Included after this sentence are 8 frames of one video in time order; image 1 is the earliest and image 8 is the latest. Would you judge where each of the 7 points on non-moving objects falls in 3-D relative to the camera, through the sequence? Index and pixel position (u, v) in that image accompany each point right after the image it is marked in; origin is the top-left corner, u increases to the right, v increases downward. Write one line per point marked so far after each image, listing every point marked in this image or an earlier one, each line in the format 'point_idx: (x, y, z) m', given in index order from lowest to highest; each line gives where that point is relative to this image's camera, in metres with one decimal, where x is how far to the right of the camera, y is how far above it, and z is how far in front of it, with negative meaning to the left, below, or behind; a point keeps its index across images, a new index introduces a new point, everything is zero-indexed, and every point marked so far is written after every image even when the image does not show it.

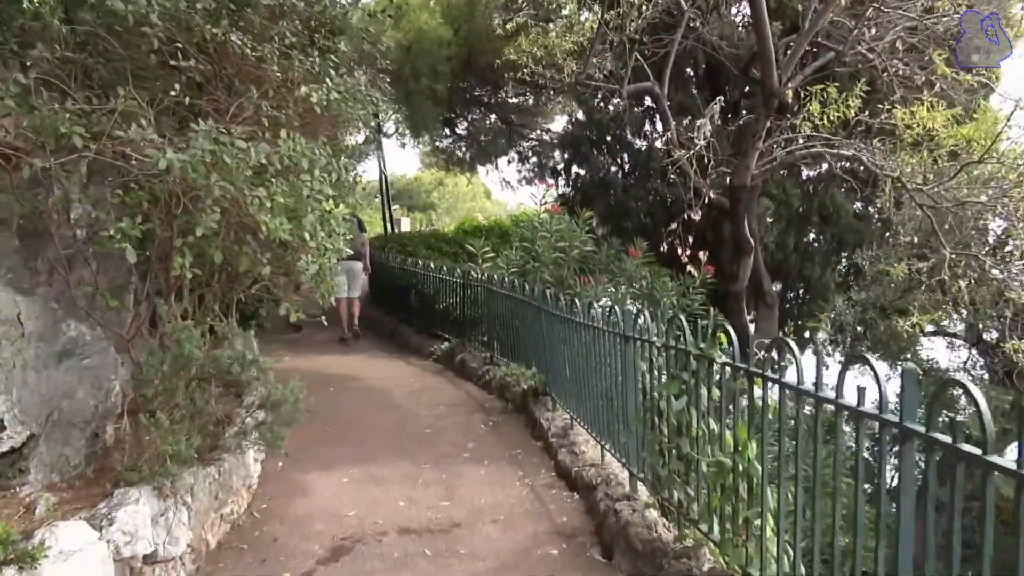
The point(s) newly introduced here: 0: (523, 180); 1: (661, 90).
0: (+0.3, +2.6, +17.0) m
1: (+2.0, +2.6, +9.2) m
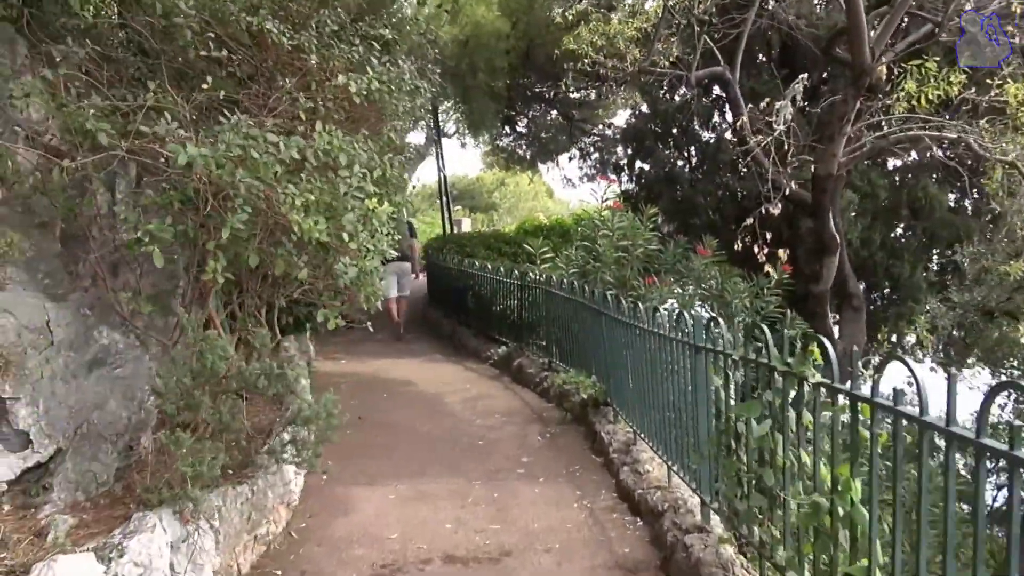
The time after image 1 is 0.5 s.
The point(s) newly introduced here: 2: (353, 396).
0: (+1.7, +2.6, +16.5) m
1: (+2.7, +2.6, +8.5) m
2: (-1.9, -1.3, +8.0) m
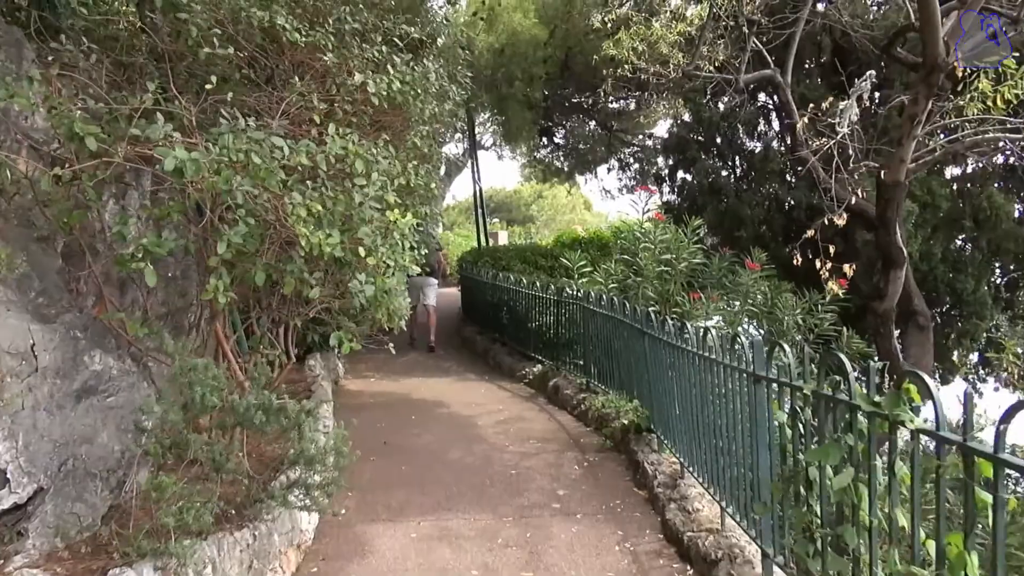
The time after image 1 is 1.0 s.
0: (+2.6, +2.3, +16.0) m
1: (+3.1, +2.4, +8.0) m
2: (-1.5, -1.5, +7.7) m
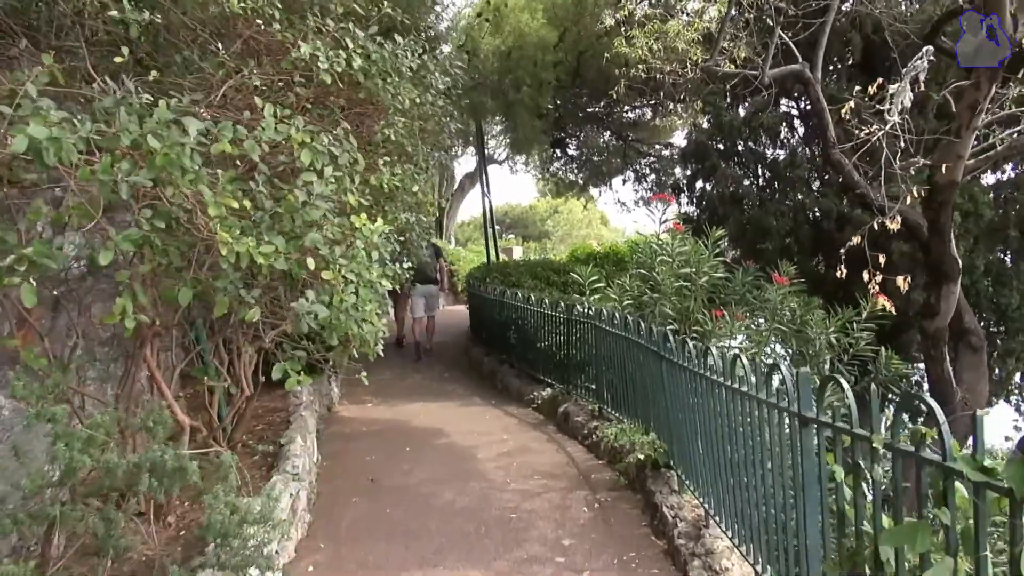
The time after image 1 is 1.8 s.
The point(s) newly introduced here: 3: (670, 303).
0: (+2.8, +1.9, +15.2) m
1: (+3.2, +2.3, +7.3) m
2: (-1.4, -1.6, +7.0) m
3: (+1.8, -0.2, +7.9) m
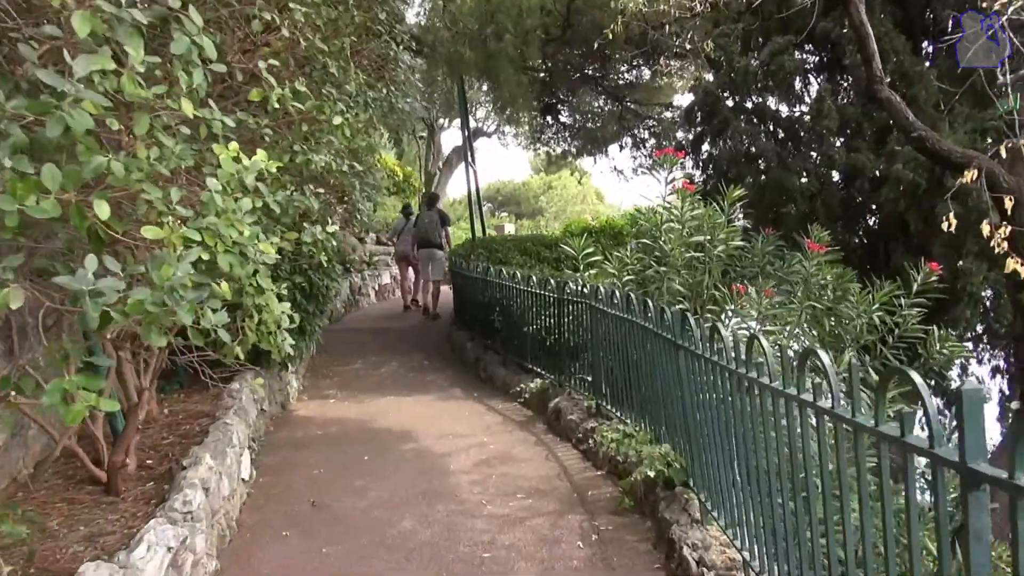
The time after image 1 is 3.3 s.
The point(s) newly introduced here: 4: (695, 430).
0: (+2.5, +2.4, +13.9) m
1: (+2.9, +2.5, +6.0) m
2: (-1.6, -1.4, +5.7) m
3: (+1.6, +0.1, +6.6) m
4: (+1.1, -0.8, +4.2) m
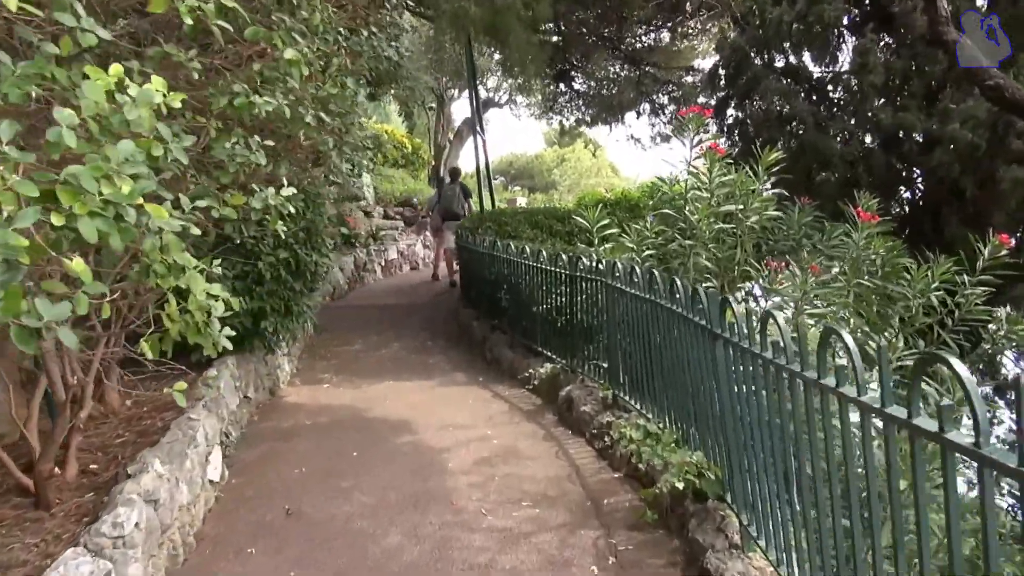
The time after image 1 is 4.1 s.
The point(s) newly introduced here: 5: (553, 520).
0: (+2.7, +2.9, +13.1) m
1: (+3.0, +2.7, +5.1) m
2: (-1.6, -1.3, +5.1) m
3: (+1.7, +0.3, +5.9) m
4: (+1.1, -0.7, +3.5) m
5: (+0.2, -1.3, +4.1) m
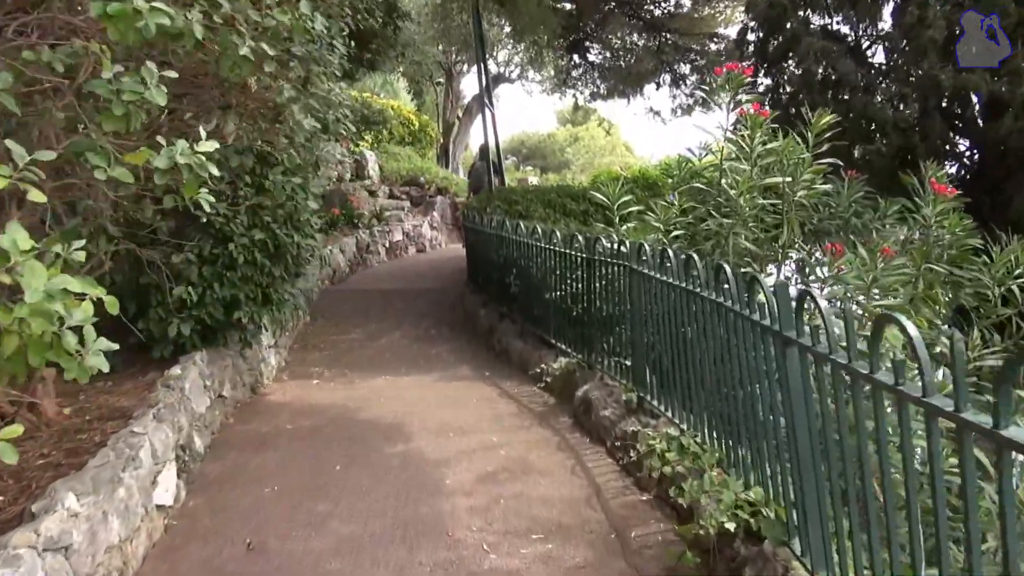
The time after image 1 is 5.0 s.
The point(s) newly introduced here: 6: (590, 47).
0: (+2.9, +3.2, +12.2) m
1: (+3.0, +2.8, +4.2) m
2: (-1.5, -1.2, +4.4) m
3: (+1.7, +0.4, +5.1) m
4: (+1.1, -0.7, +2.7) m
5: (+0.3, -1.3, +3.3) m
6: (+1.3, +4.2, +11.8) m
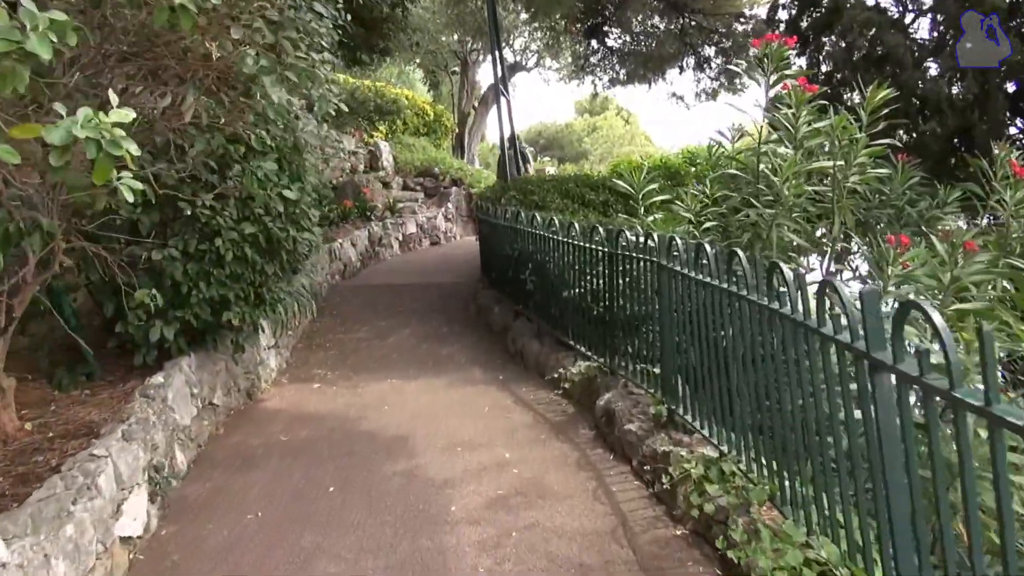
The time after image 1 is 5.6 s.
0: (+3.2, +3.3, +11.6) m
1: (+3.1, +2.8, +3.6) m
2: (-1.4, -1.2, +4.0) m
3: (+1.8, +0.4, +4.5) m
4: (+1.1, -0.7, +2.2) m
5: (+0.3, -1.3, +2.8) m
6: (+1.6, +4.3, +11.2) m
